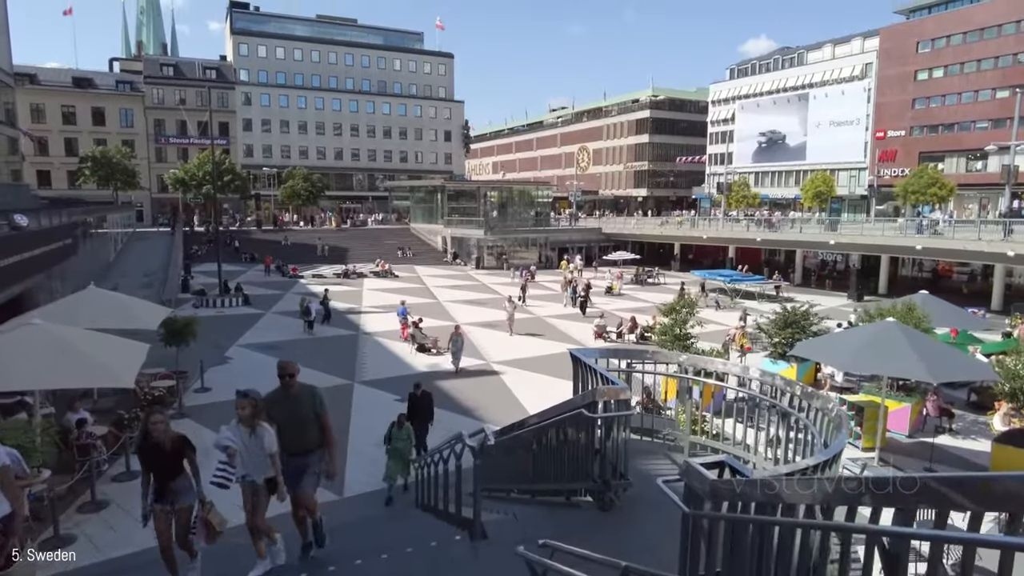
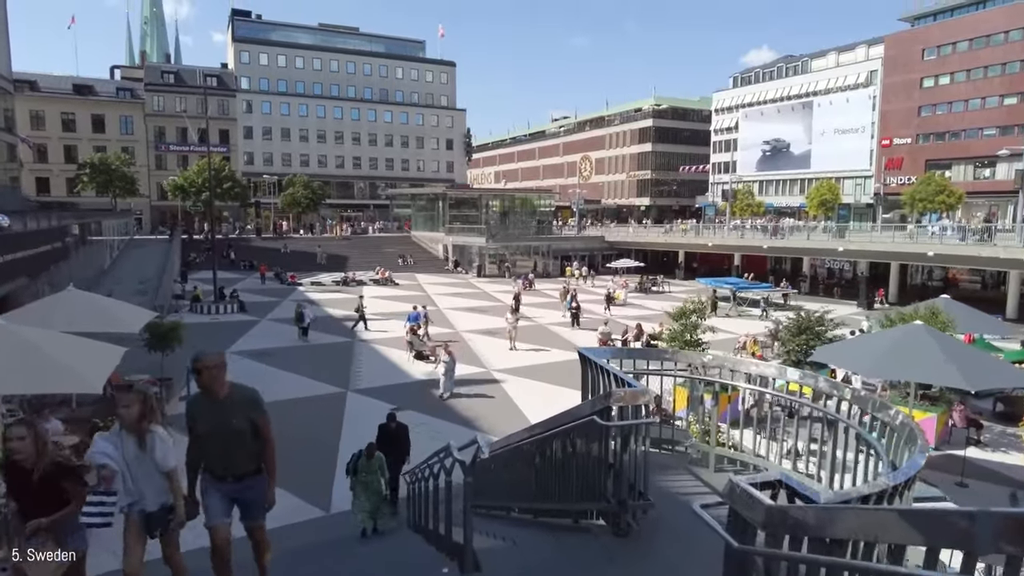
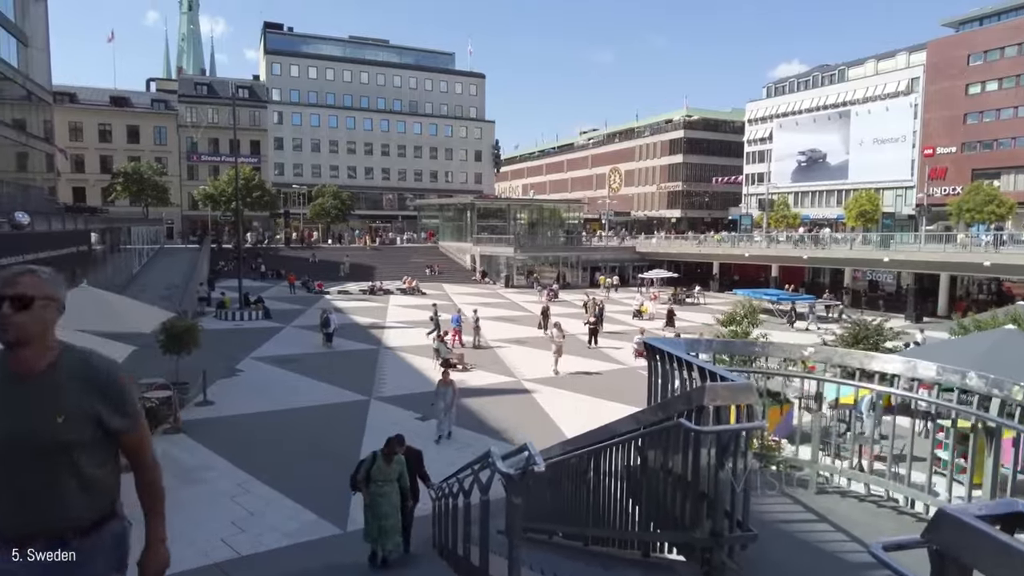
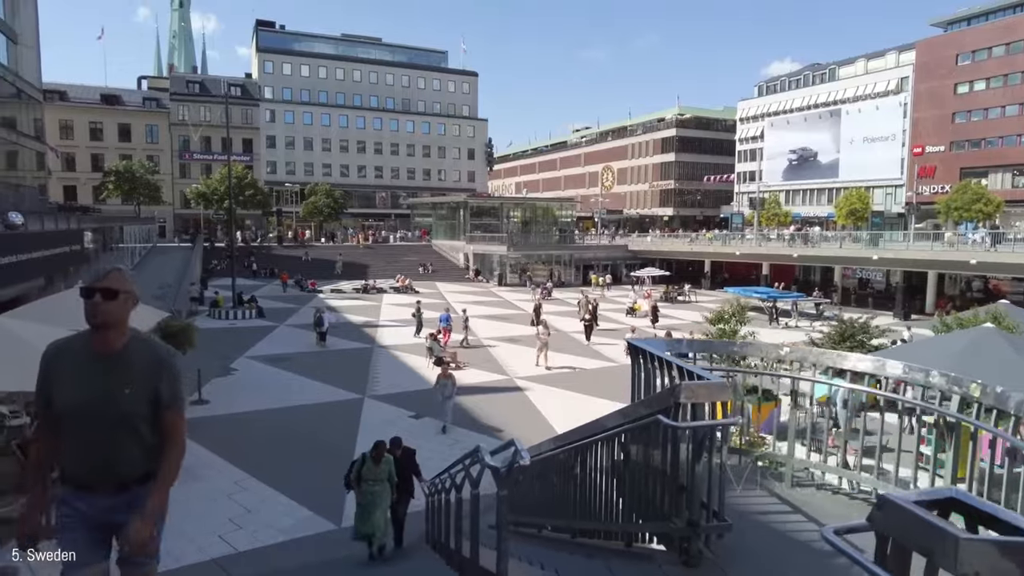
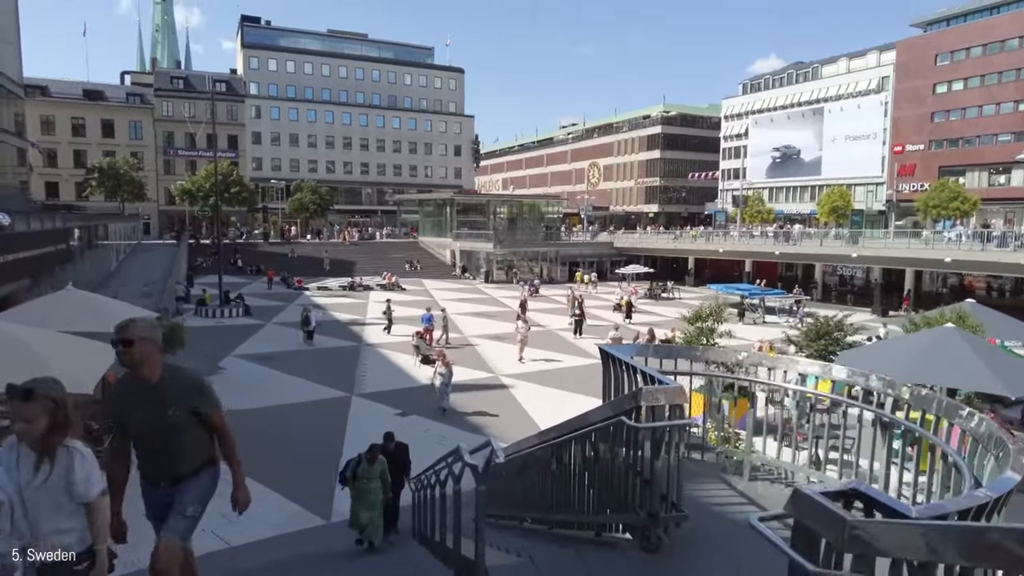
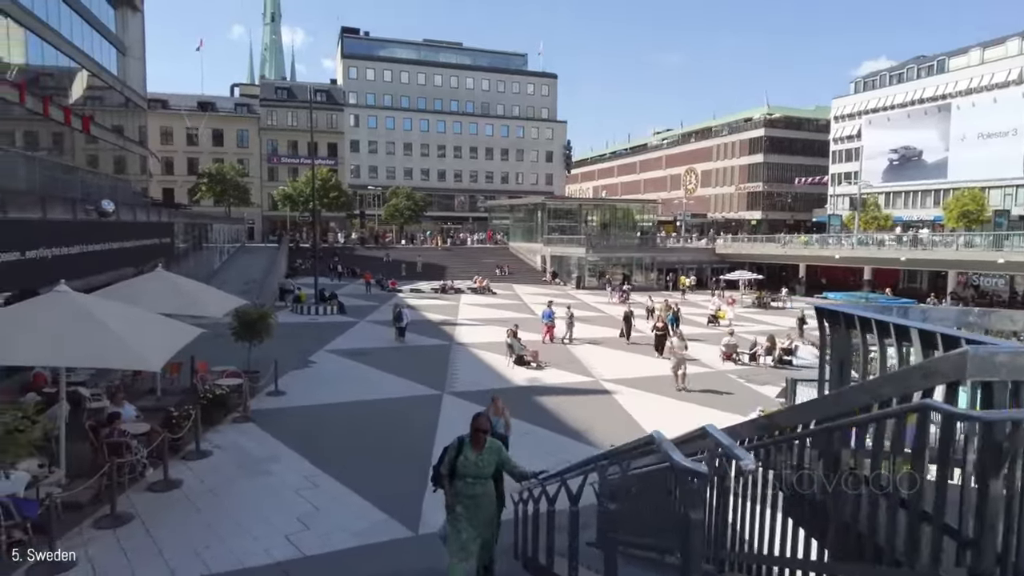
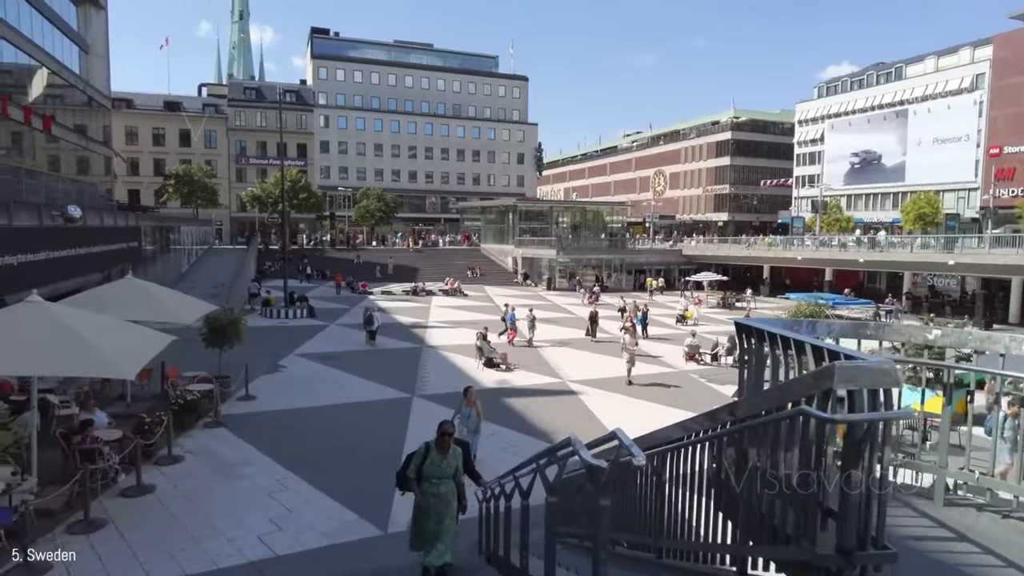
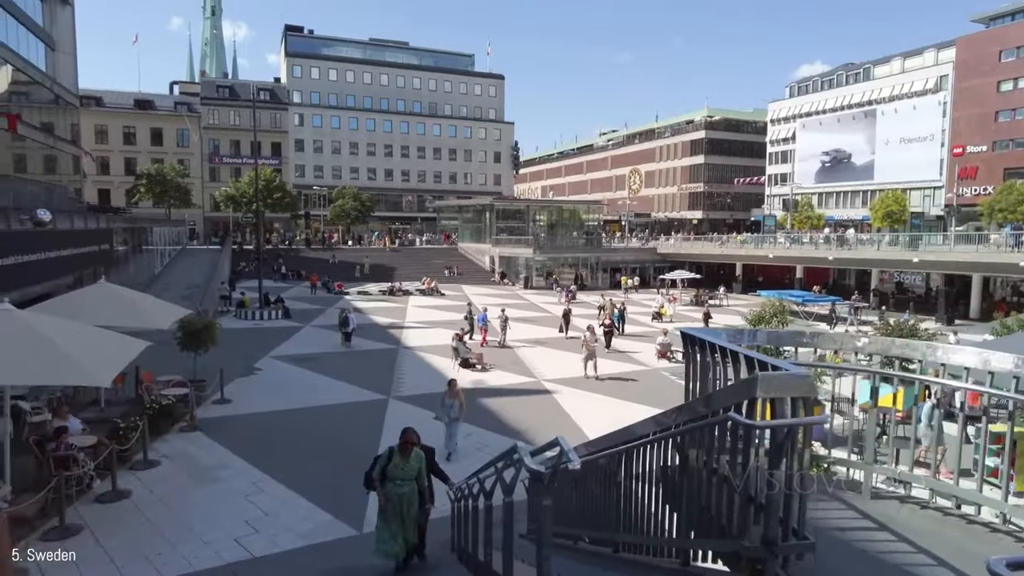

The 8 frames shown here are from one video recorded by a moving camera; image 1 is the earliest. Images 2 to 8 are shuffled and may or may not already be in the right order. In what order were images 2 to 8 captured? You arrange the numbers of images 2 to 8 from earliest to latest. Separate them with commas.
2, 5, 4, 3, 8, 7, 6
